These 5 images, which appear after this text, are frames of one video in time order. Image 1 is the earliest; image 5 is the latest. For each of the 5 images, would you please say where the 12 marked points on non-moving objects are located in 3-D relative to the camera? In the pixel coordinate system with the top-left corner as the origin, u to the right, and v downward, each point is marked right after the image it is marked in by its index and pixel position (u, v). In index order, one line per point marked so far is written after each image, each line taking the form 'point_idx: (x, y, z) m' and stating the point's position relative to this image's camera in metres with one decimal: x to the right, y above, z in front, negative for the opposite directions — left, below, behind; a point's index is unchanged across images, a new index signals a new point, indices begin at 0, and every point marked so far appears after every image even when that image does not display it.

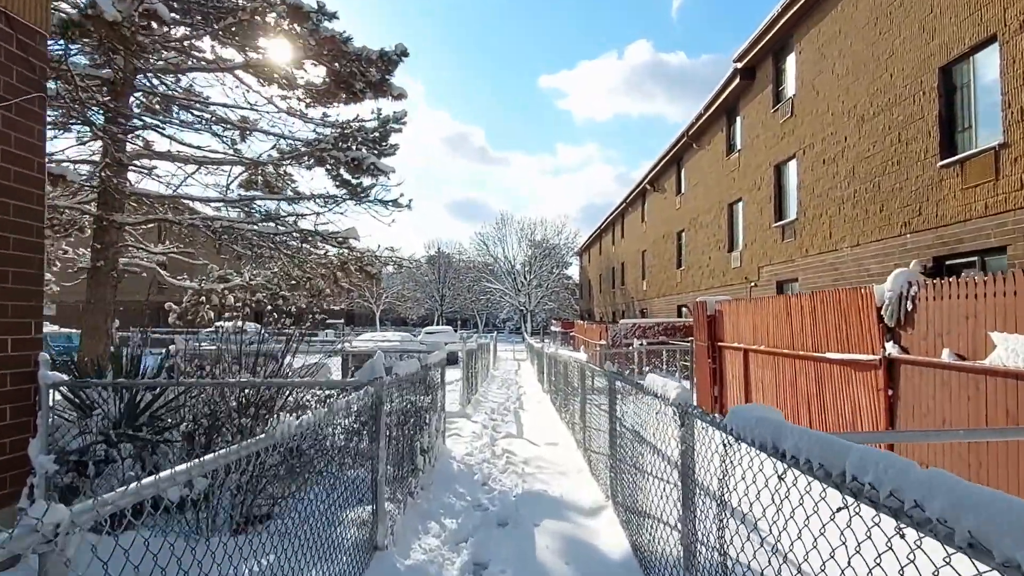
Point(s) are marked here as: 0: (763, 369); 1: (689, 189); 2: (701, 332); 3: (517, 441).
0: (+2.3, -0.7, +6.3) m
1: (+4.3, +2.4, +16.5) m
2: (+2.3, -0.5, +8.2) m
3: (0.0, -1.4, +6.3) m
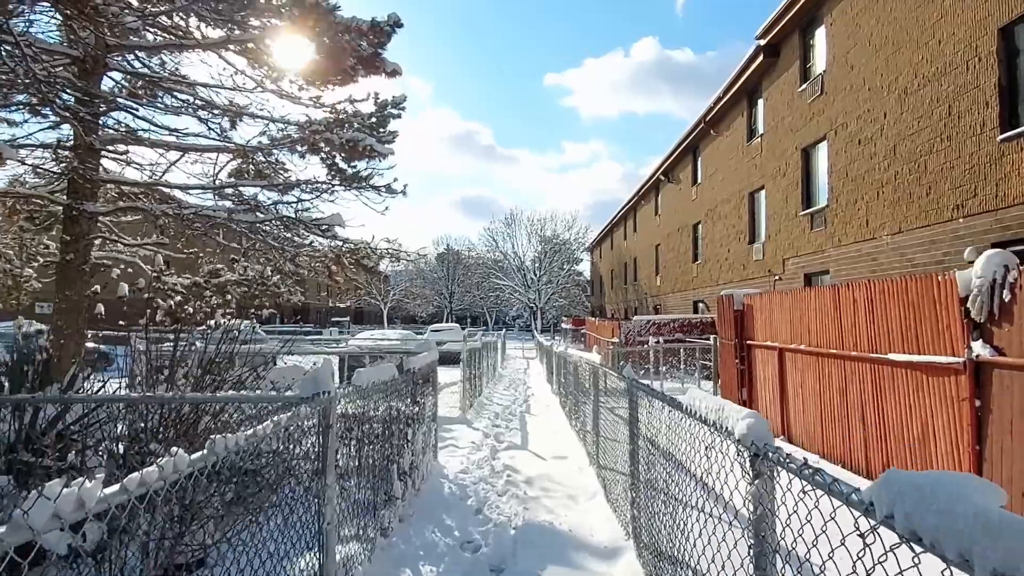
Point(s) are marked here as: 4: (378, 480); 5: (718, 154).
0: (+2.3, -0.7, +5.5) m
1: (+4.4, +2.5, +15.7) m
2: (+2.3, -0.4, +7.4) m
3: (+0.1, -1.3, +5.5) m
4: (-0.7, -0.9, +3.4) m
5: (+4.4, +2.9, +14.8) m
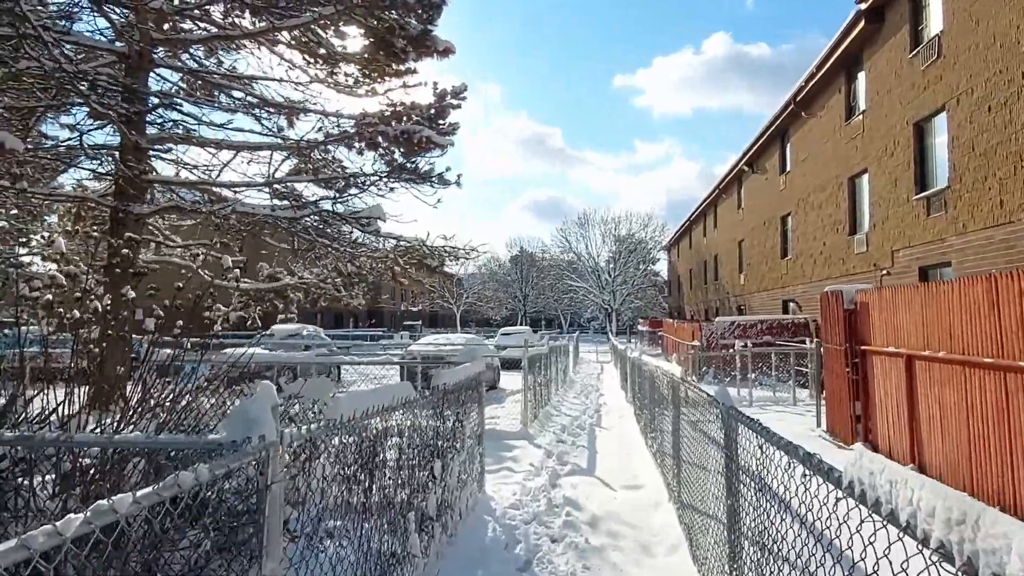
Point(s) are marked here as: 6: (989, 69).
0: (+2.7, -0.6, +4.4) m
1: (+5.9, +2.5, +14.3) m
2: (+2.9, -0.4, +6.3) m
3: (+0.5, -1.3, +4.7) m
4: (-0.5, -0.9, +2.6) m
5: (+5.8, +2.9, +13.4) m
6: (+5.1, +2.3, +7.3) m
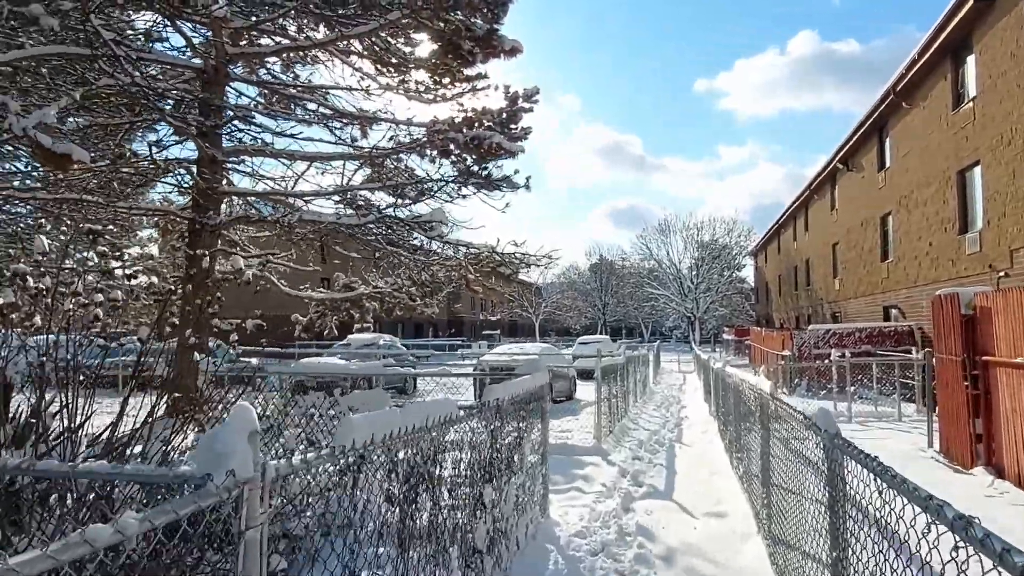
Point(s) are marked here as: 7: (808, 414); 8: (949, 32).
0: (+3.1, -0.6, +3.7) m
1: (+7.4, +2.4, +13.2) m
2: (+3.5, -0.4, +5.6) m
3: (+0.9, -1.3, +4.2) m
4: (-0.3, -0.9, +2.3) m
5: (+7.1, +2.8, +12.3) m
6: (+5.7, +2.3, +6.4) m
7: (+1.2, -0.5, +2.9) m
8: (+6.4, +3.8, +10.2) m
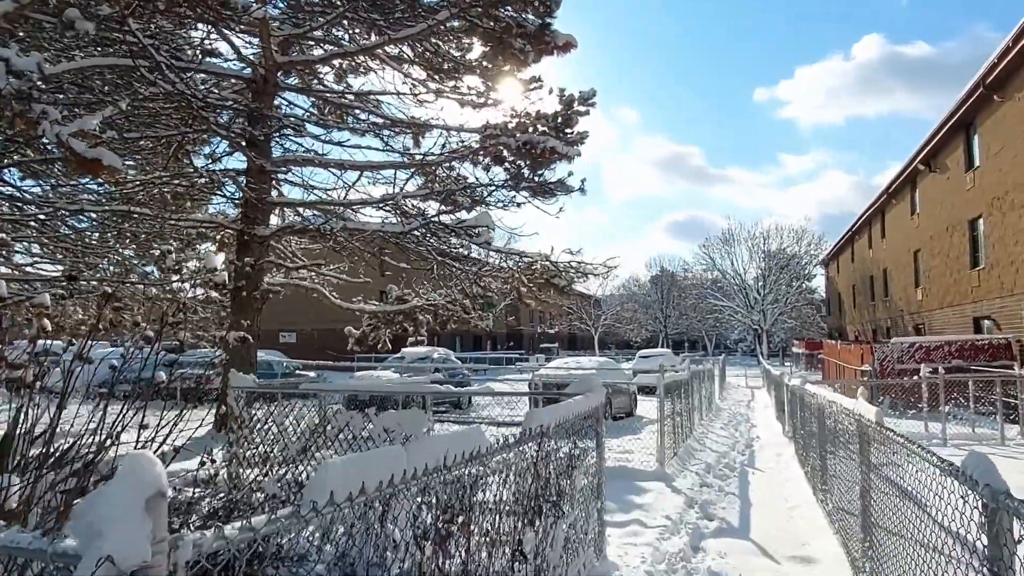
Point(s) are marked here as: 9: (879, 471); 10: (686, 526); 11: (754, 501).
0: (+3.3, -0.6, +3.0) m
1: (+8.4, +2.3, +12.1) m
2: (+3.9, -0.5, +4.8) m
3: (+1.2, -1.4, +3.7) m
4: (-0.2, -0.9, +1.9) m
5: (+8.1, +2.7, +11.3) m
6: (+6.2, +2.3, +5.5) m
7: (+1.4, -0.5, +2.3) m
8: (+7.2, +3.7, +9.3) m
9: (+1.6, -0.8, +3.0) m
10: (+1.1, -1.4, +4.2) m
11: (+1.7, -1.5, +4.9) m
